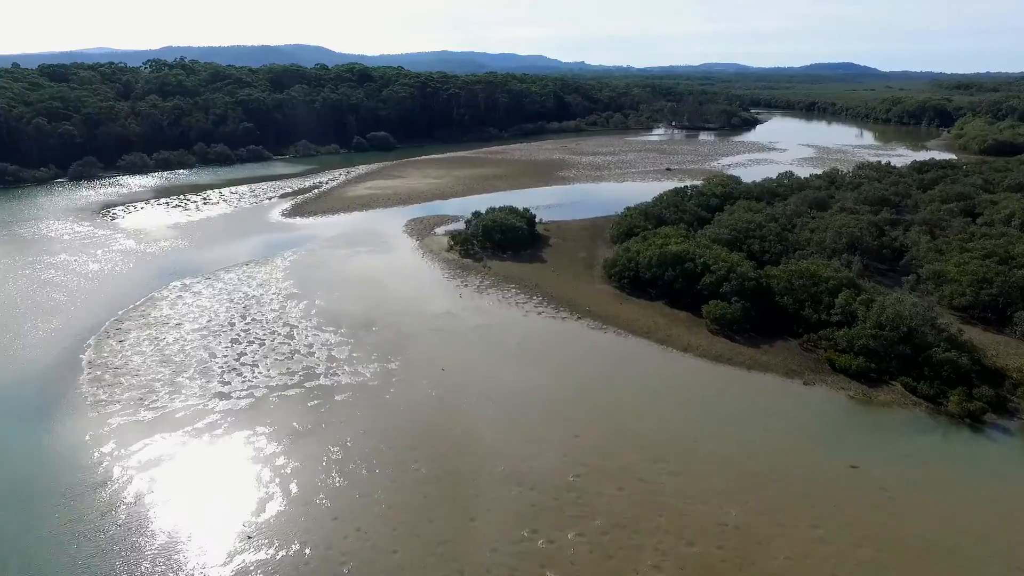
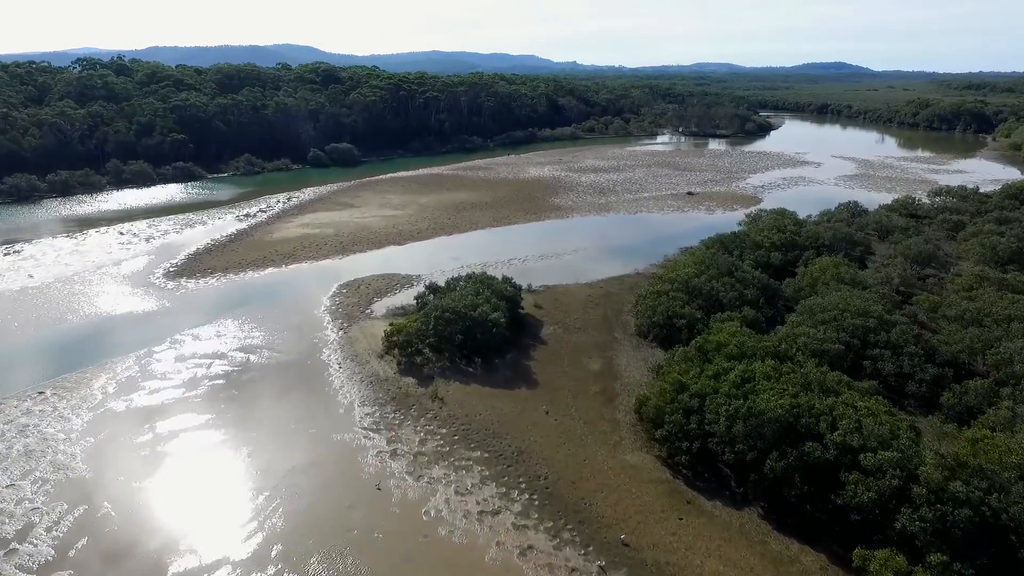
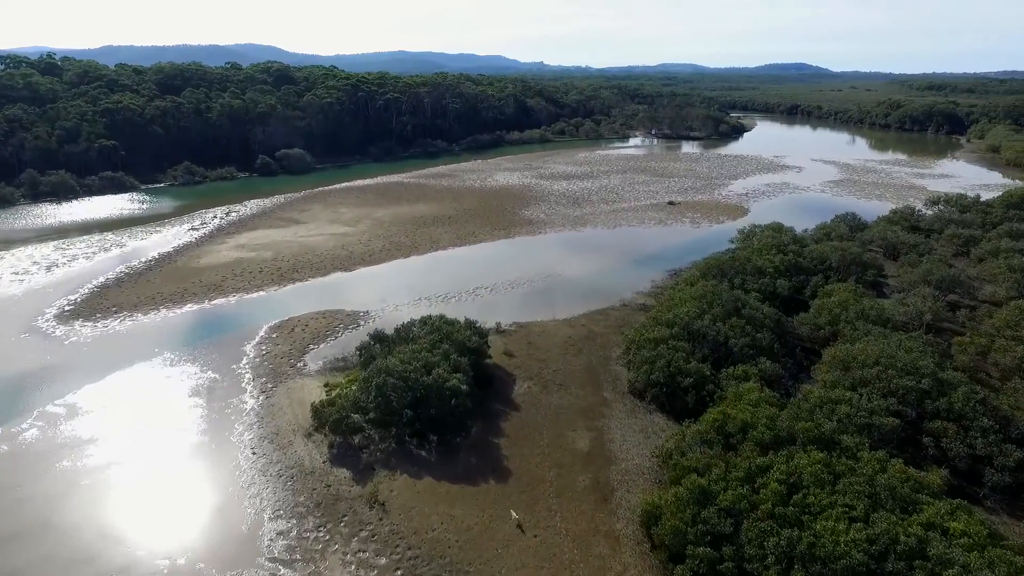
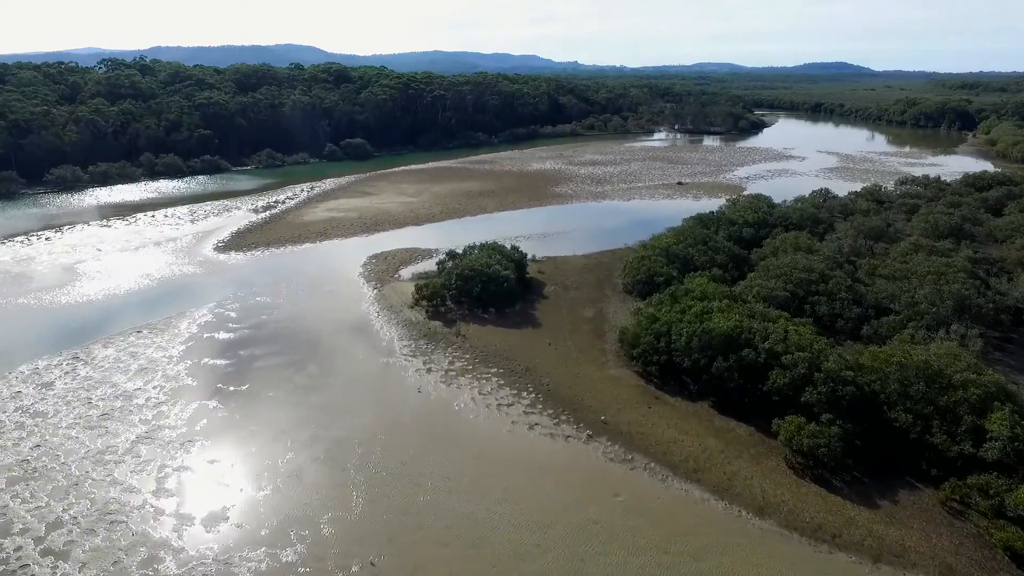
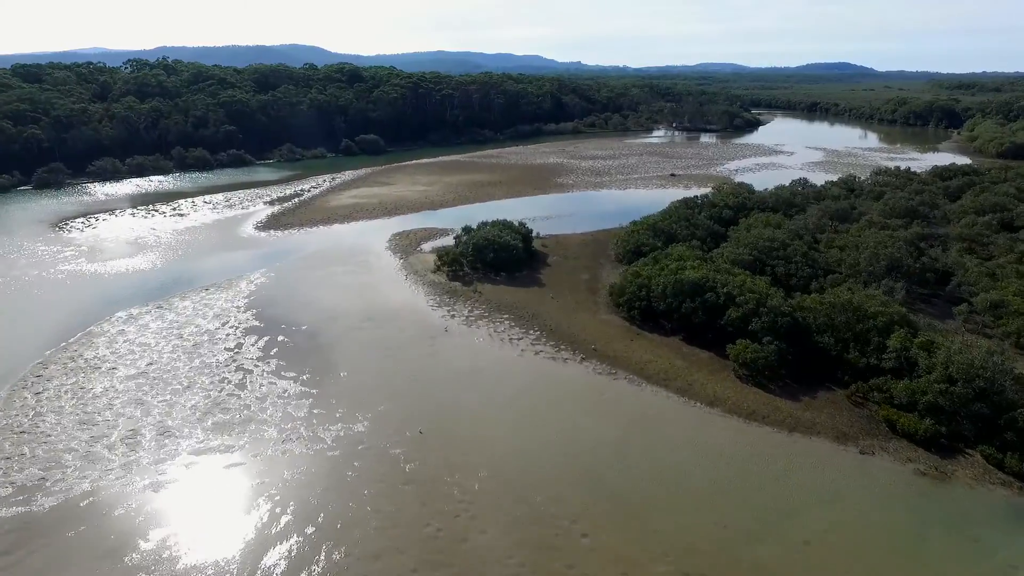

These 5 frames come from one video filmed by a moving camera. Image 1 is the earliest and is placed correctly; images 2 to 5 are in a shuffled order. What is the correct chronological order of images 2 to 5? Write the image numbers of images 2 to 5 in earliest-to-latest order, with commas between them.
5, 4, 2, 3
